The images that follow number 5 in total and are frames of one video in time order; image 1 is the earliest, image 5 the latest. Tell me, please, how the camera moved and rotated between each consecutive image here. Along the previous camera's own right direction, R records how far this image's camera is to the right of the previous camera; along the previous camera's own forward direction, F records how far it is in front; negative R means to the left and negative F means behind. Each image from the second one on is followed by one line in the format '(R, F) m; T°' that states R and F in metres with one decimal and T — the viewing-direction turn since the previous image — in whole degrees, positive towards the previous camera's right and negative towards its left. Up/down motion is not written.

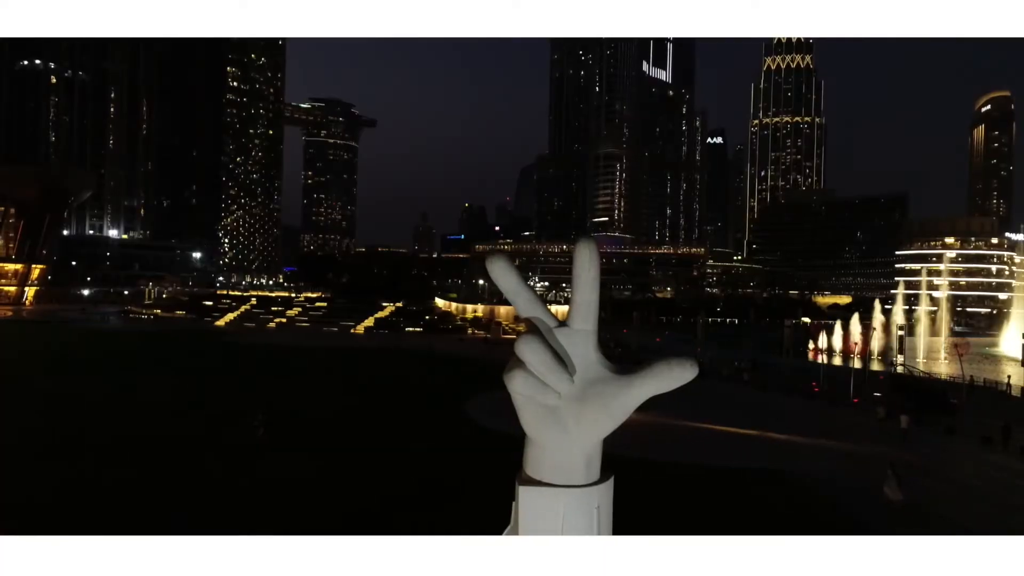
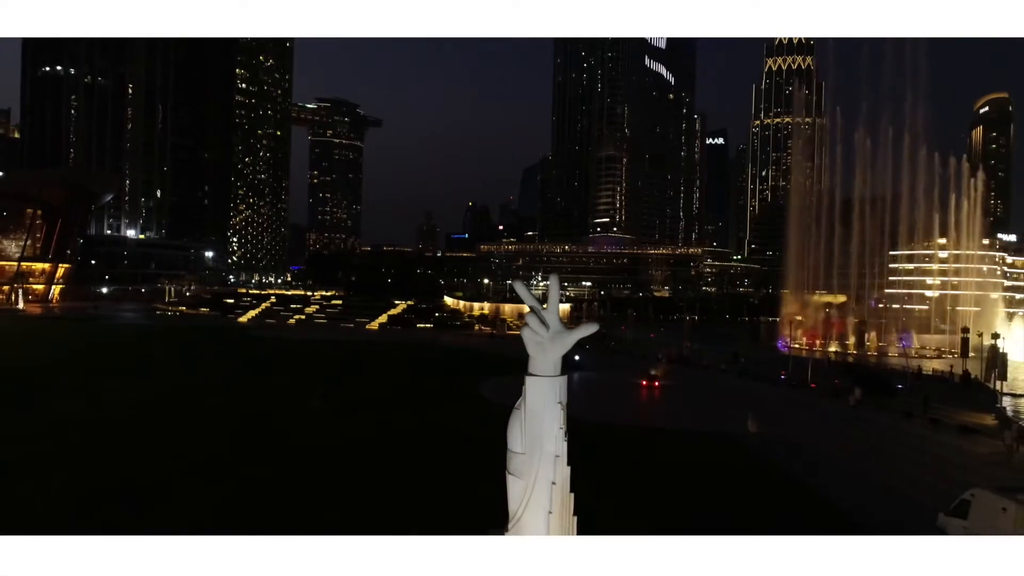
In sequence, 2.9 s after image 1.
(-0.1, -2.8) m; 0°
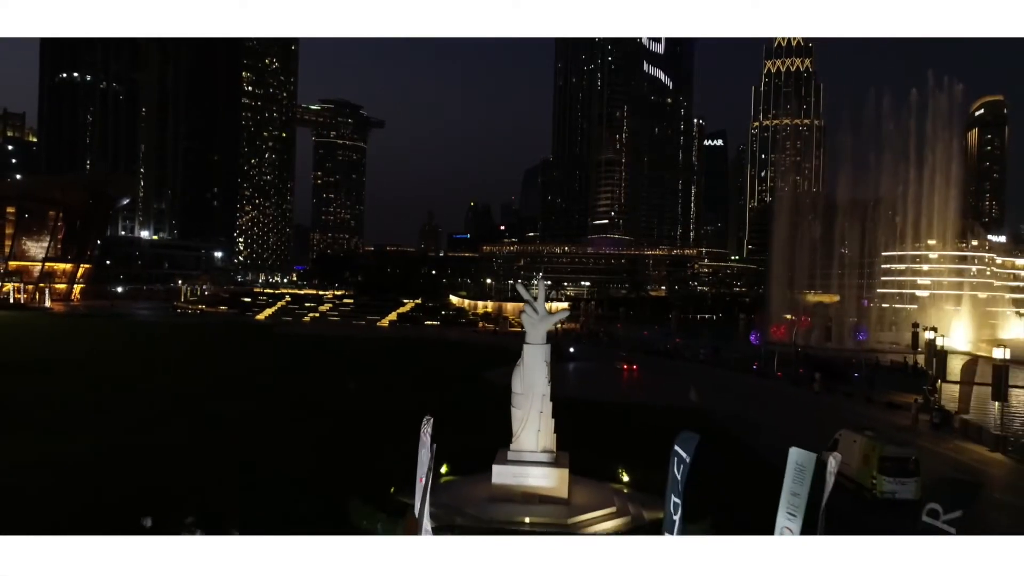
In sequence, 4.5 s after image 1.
(0.0, -2.8) m; 0°
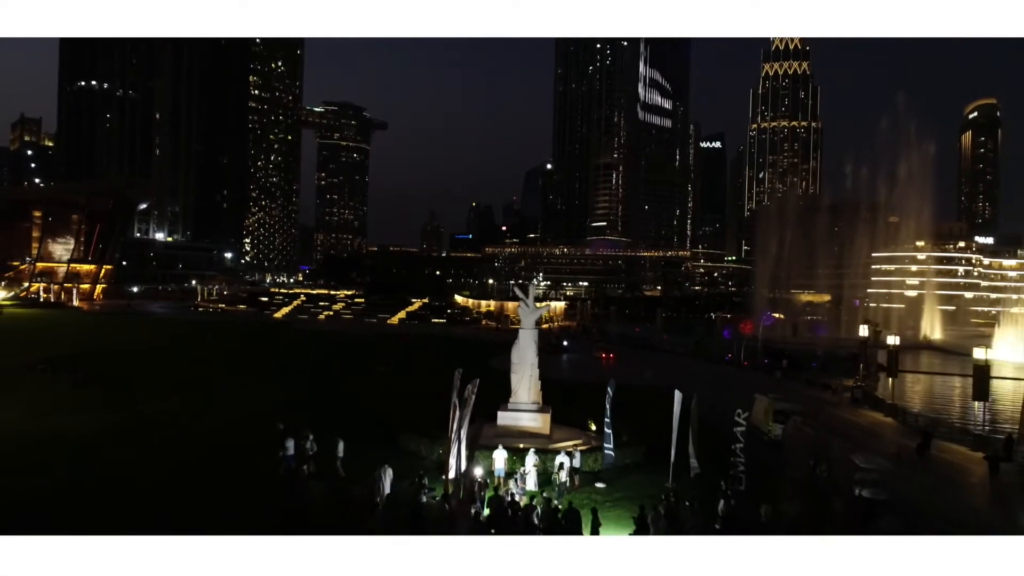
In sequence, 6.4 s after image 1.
(0.0, -3.4) m; 0°
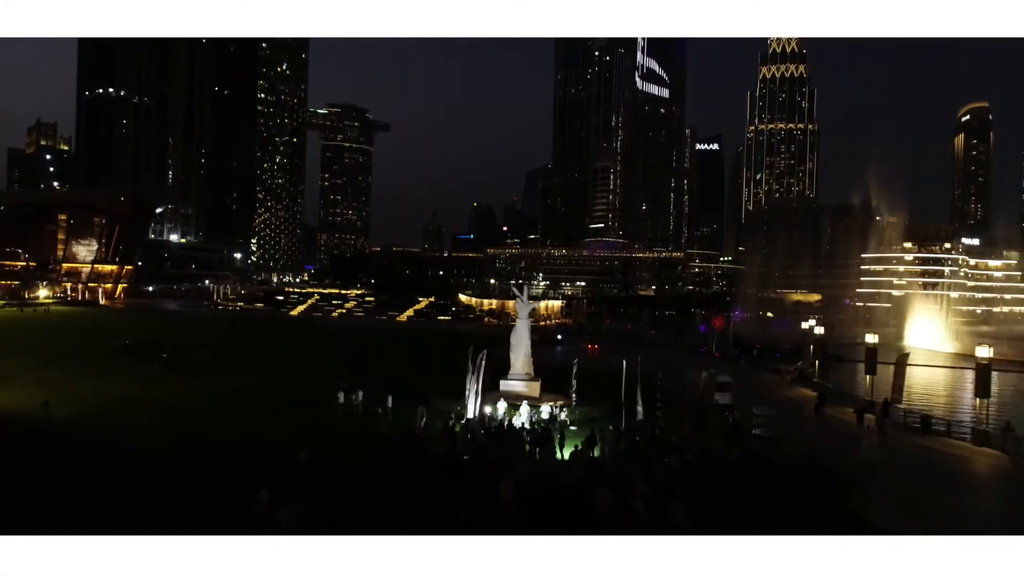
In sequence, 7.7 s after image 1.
(0.0, -3.7) m; 0°
